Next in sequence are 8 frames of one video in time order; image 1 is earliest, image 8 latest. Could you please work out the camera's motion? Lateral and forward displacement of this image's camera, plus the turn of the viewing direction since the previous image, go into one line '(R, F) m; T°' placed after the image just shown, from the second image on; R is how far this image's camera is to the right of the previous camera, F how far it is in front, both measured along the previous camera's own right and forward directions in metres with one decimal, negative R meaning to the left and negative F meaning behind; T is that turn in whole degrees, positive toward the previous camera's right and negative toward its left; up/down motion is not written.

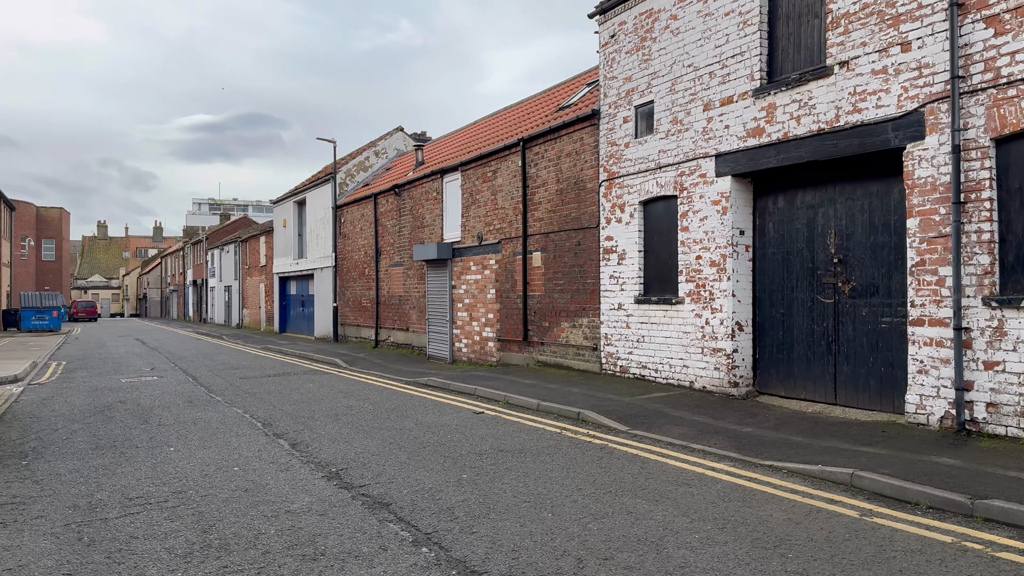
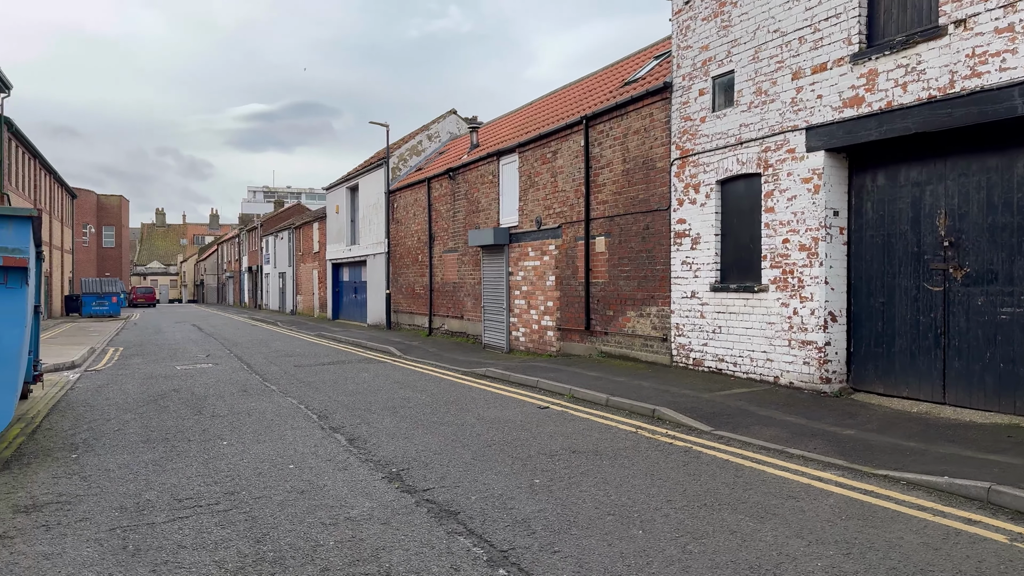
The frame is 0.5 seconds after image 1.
(-0.2, +0.6) m; -4°
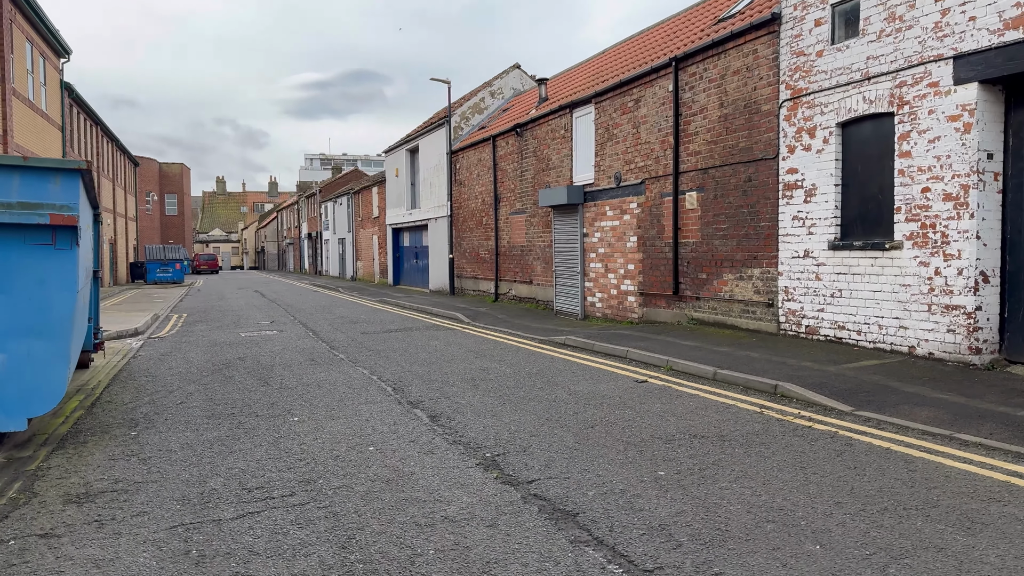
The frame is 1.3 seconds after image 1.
(-0.4, +0.9) m; -4°
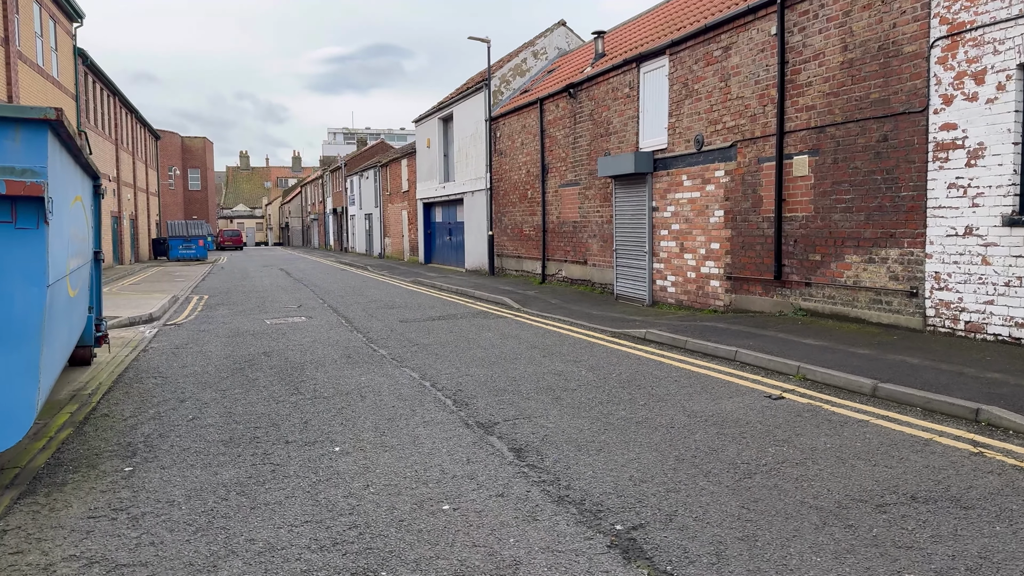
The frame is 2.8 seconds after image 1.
(-0.6, +1.7) m; -2°
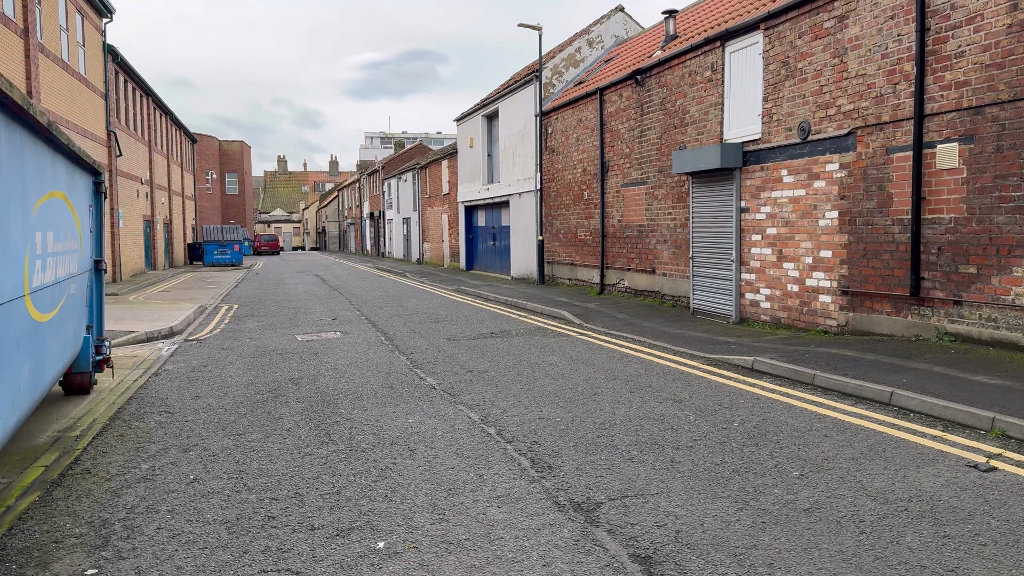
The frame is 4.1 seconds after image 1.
(-0.4, +1.6) m; -3°
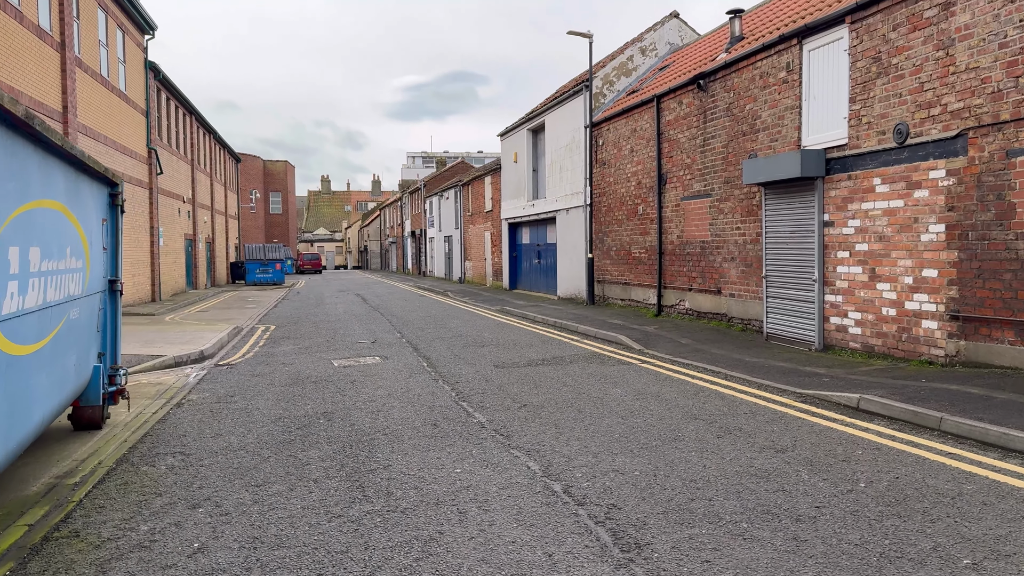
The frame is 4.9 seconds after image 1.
(-0.2, +0.9) m; -3°
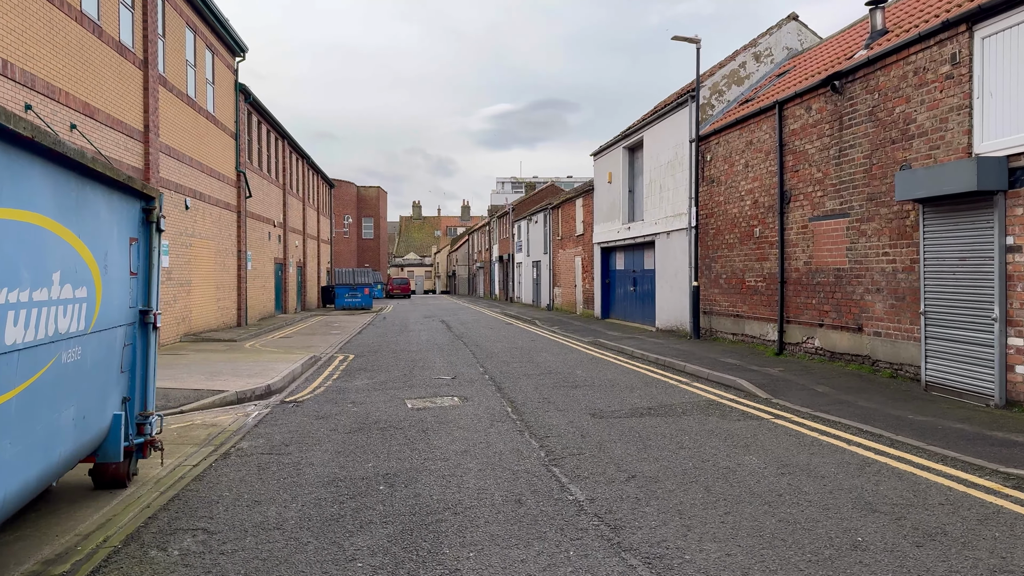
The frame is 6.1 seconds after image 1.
(-0.1, +1.4) m; -7°
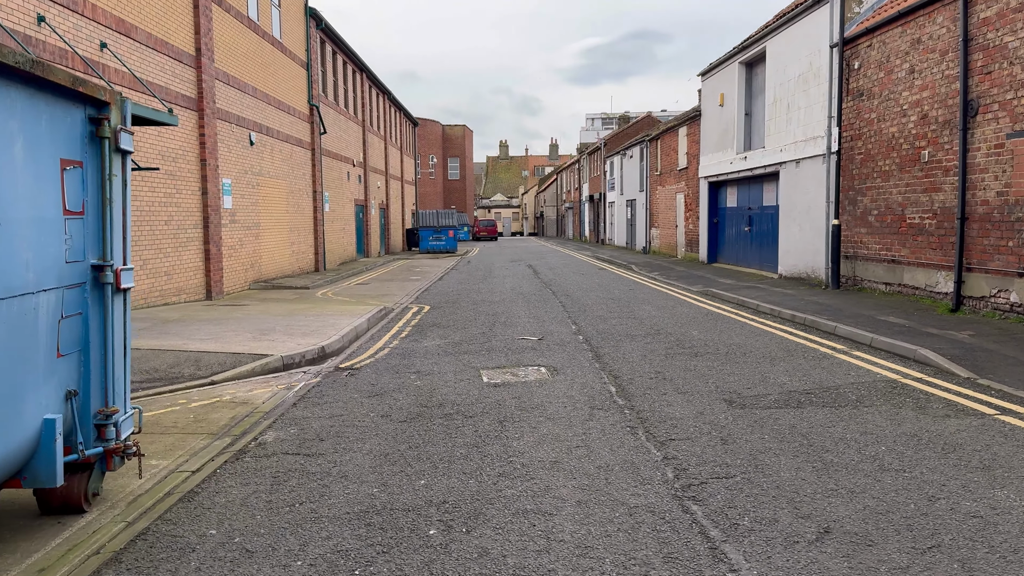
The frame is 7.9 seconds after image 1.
(-0.1, +2.0) m; -7°
